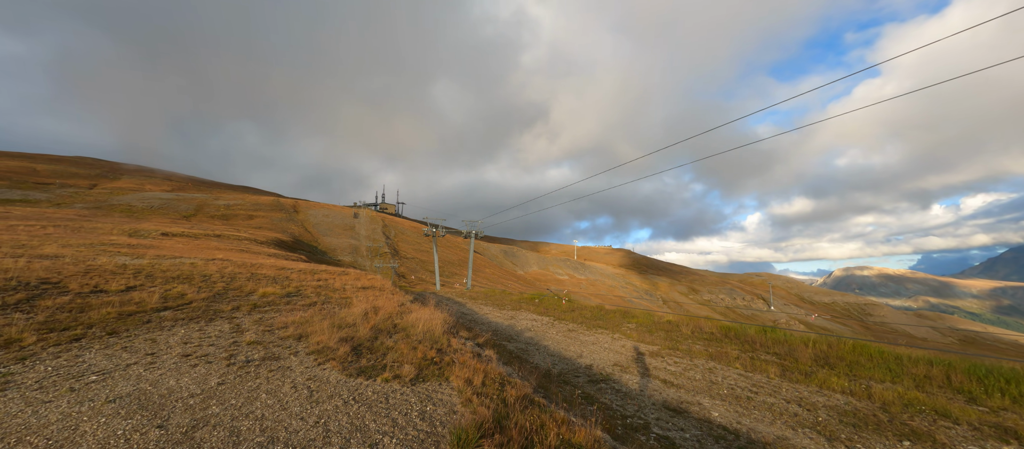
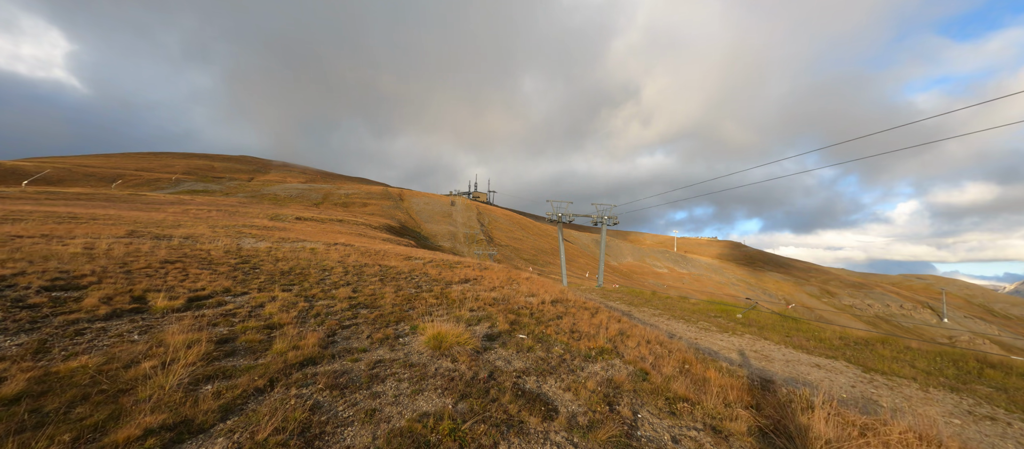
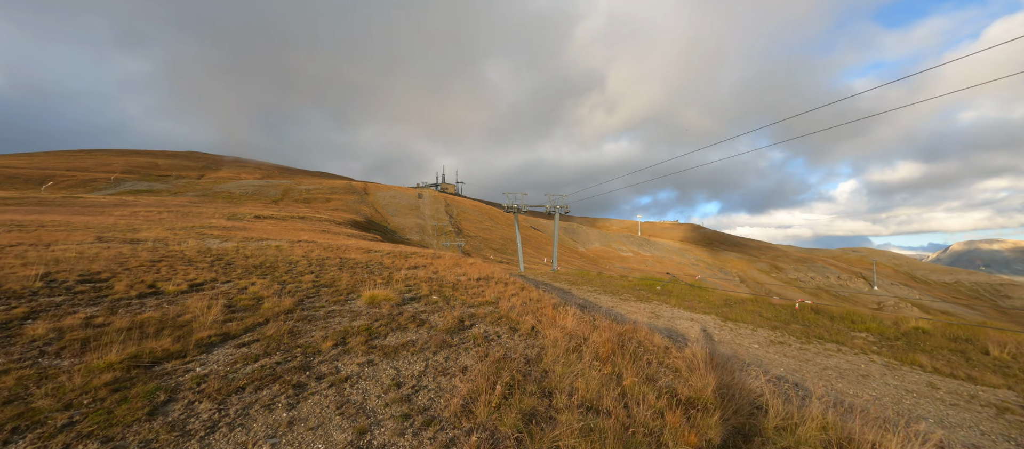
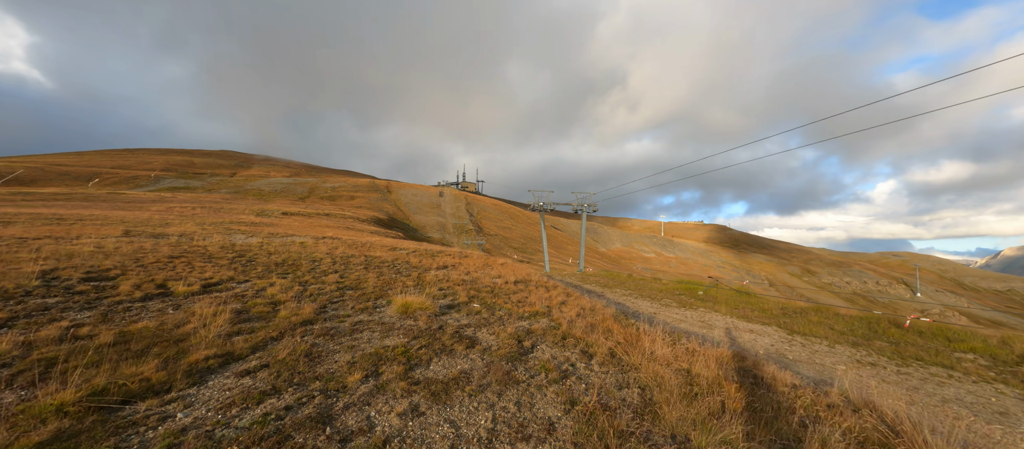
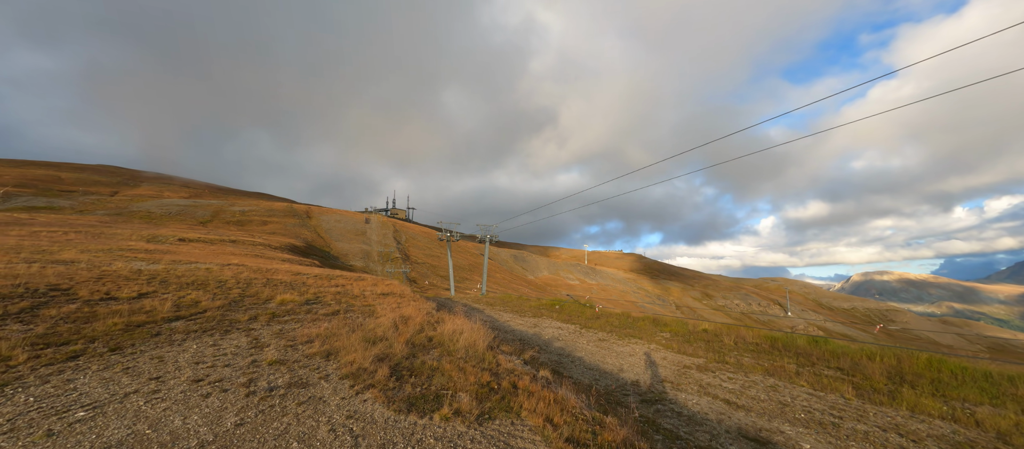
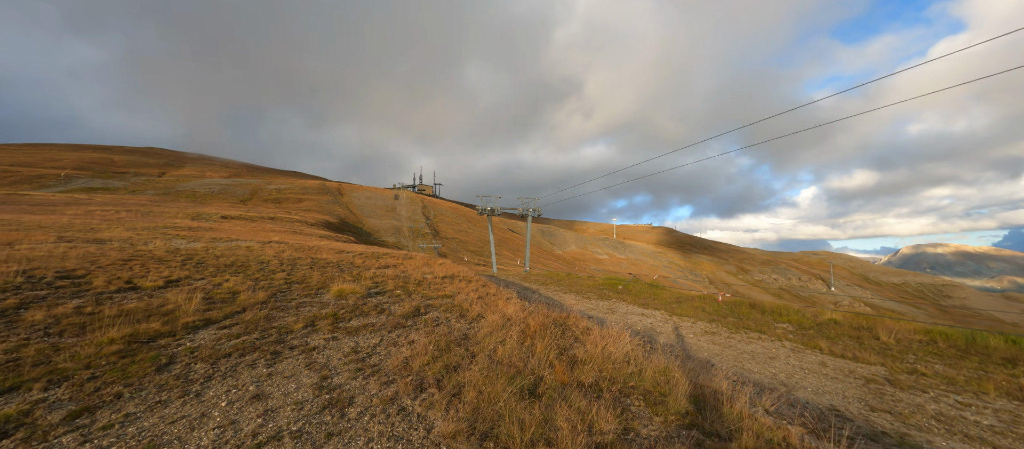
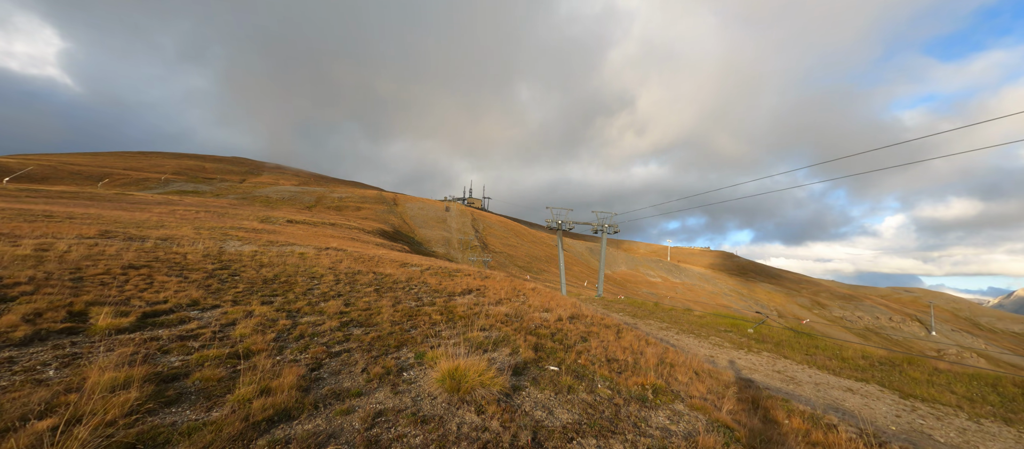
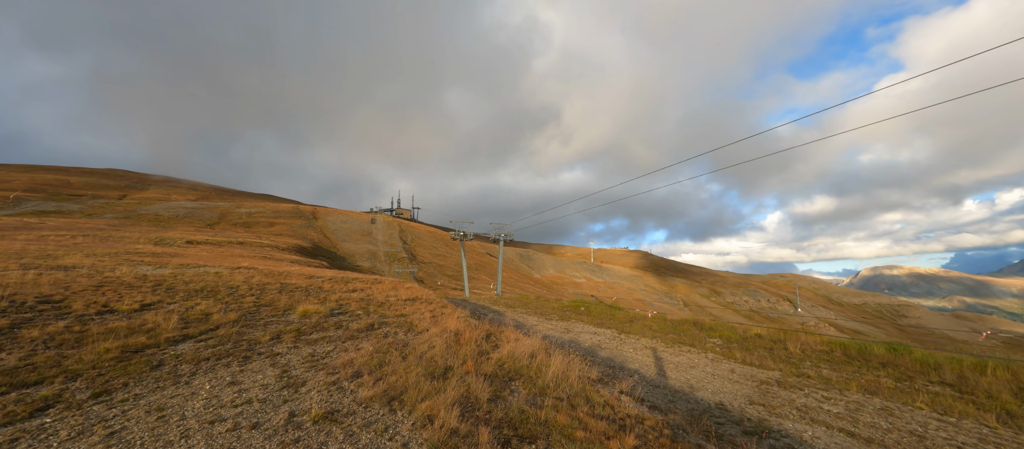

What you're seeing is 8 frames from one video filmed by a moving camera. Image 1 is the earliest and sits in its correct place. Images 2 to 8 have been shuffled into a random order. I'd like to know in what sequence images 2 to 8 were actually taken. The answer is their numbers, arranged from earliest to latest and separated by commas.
5, 8, 6, 3, 4, 2, 7
